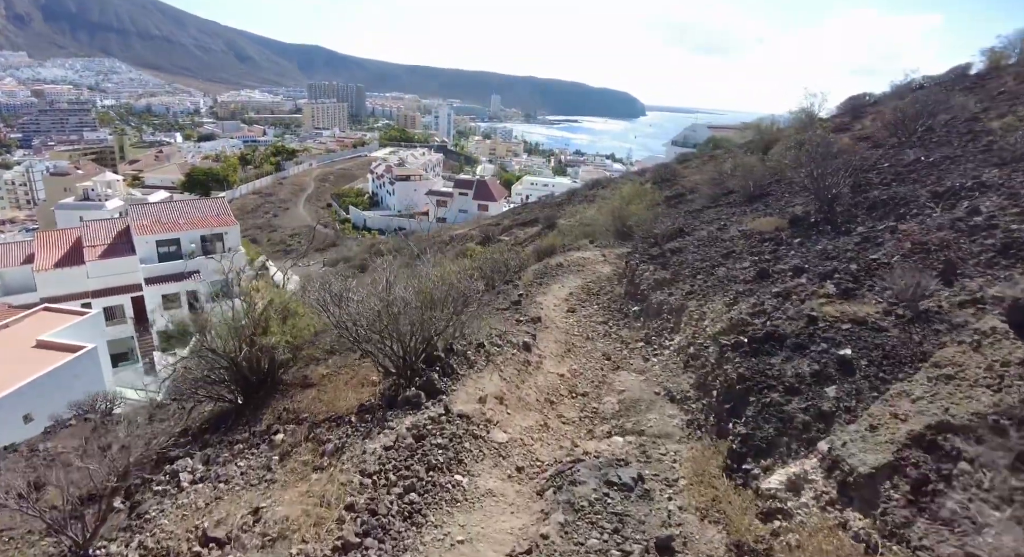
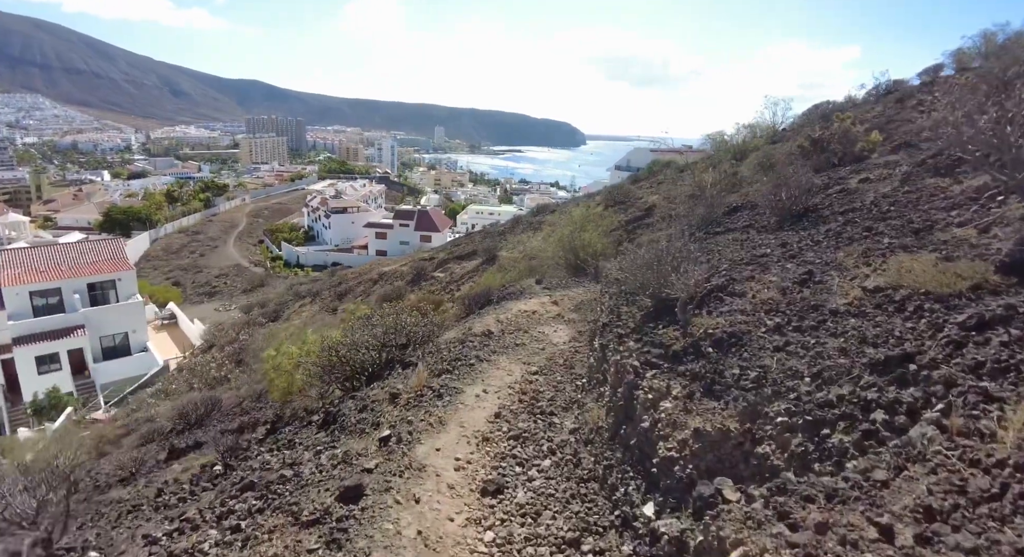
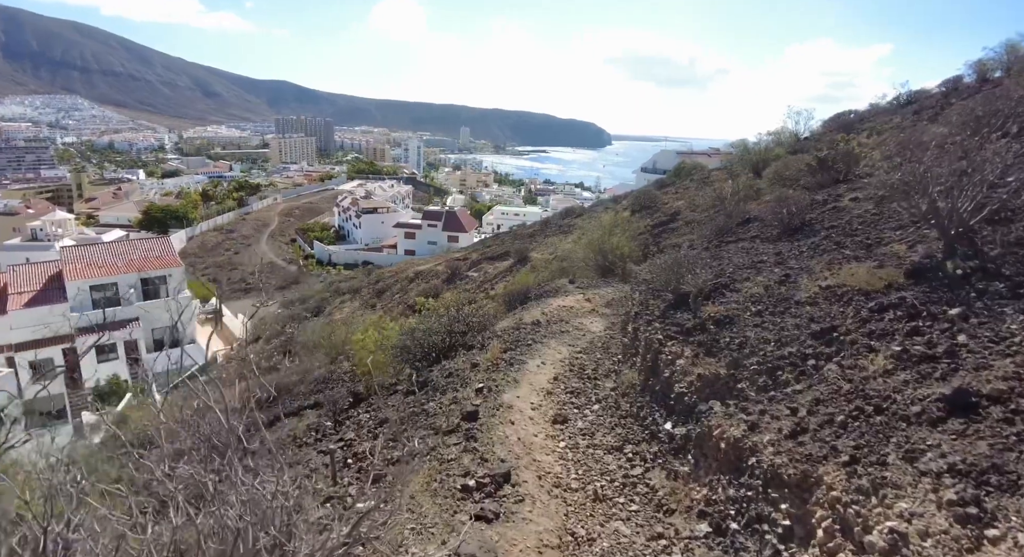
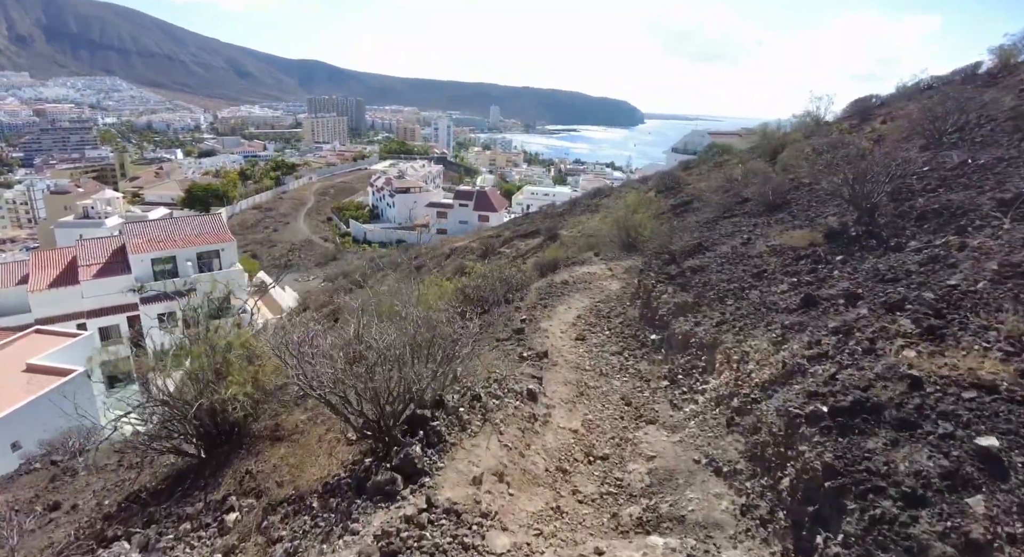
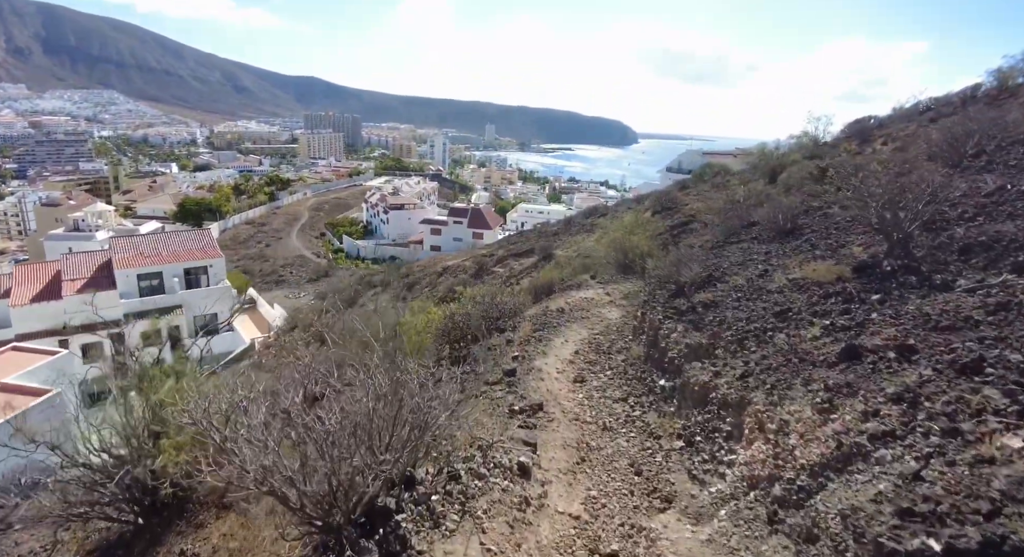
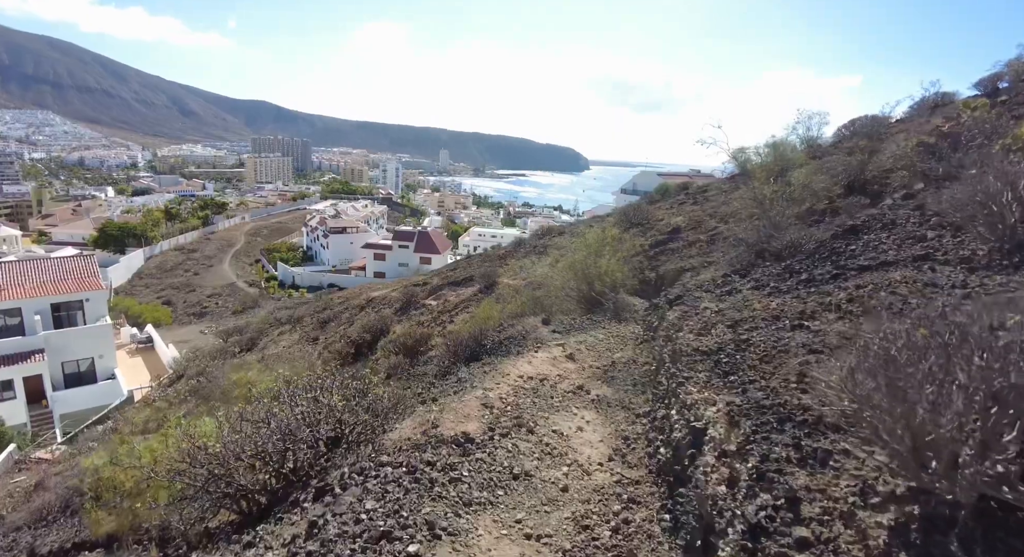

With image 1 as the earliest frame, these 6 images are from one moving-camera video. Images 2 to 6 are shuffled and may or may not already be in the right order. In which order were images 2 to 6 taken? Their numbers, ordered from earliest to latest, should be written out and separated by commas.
4, 5, 3, 2, 6
